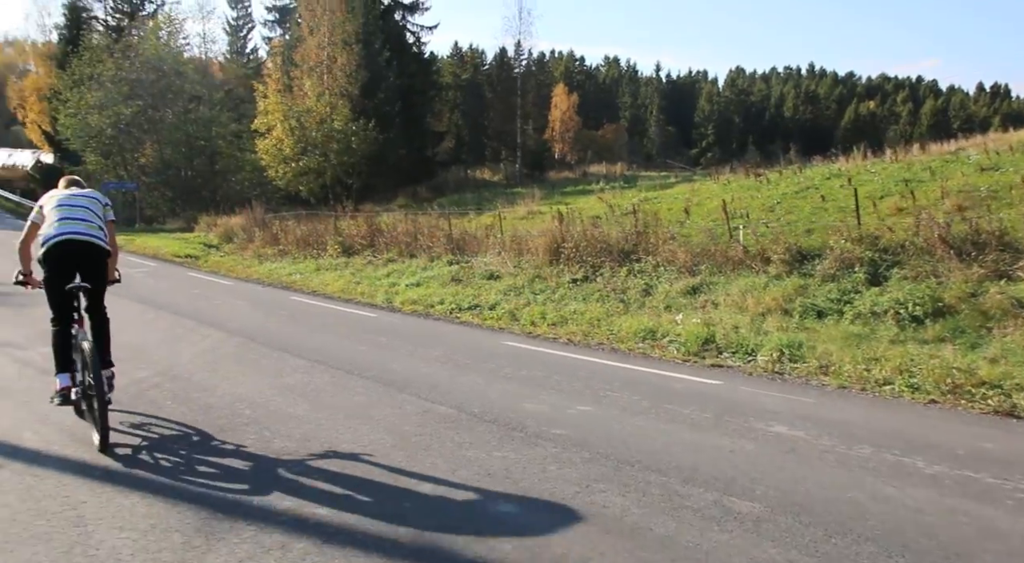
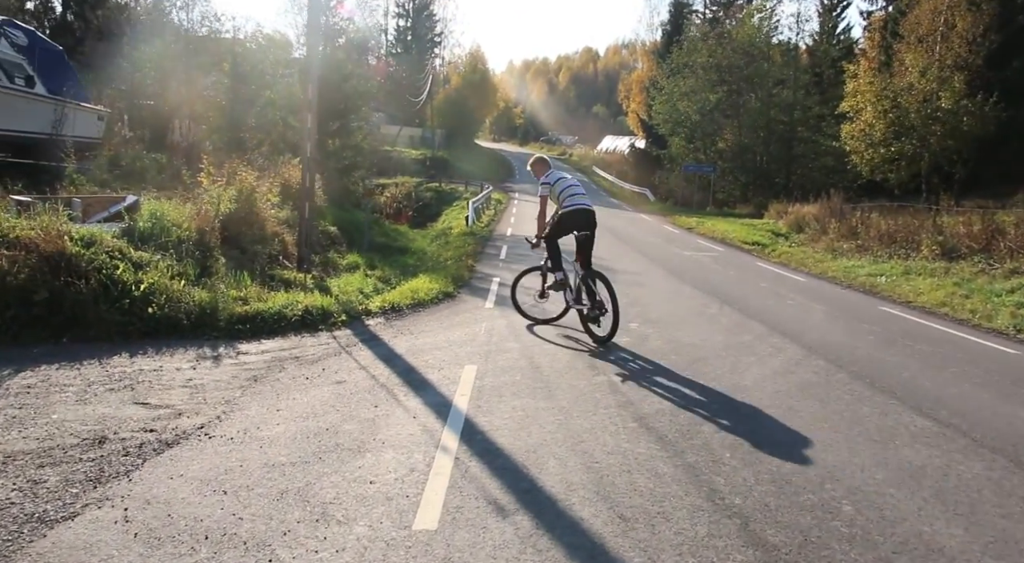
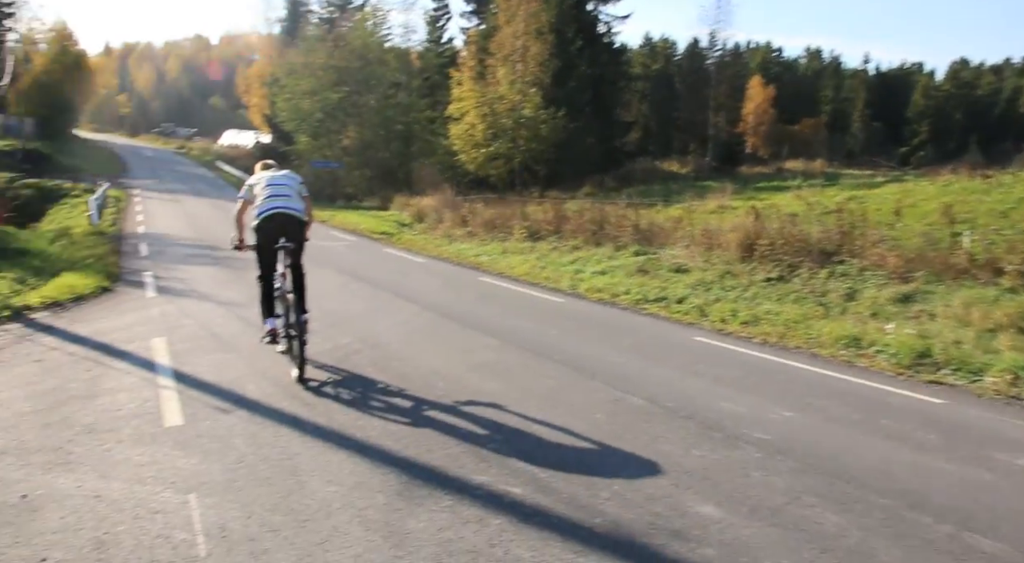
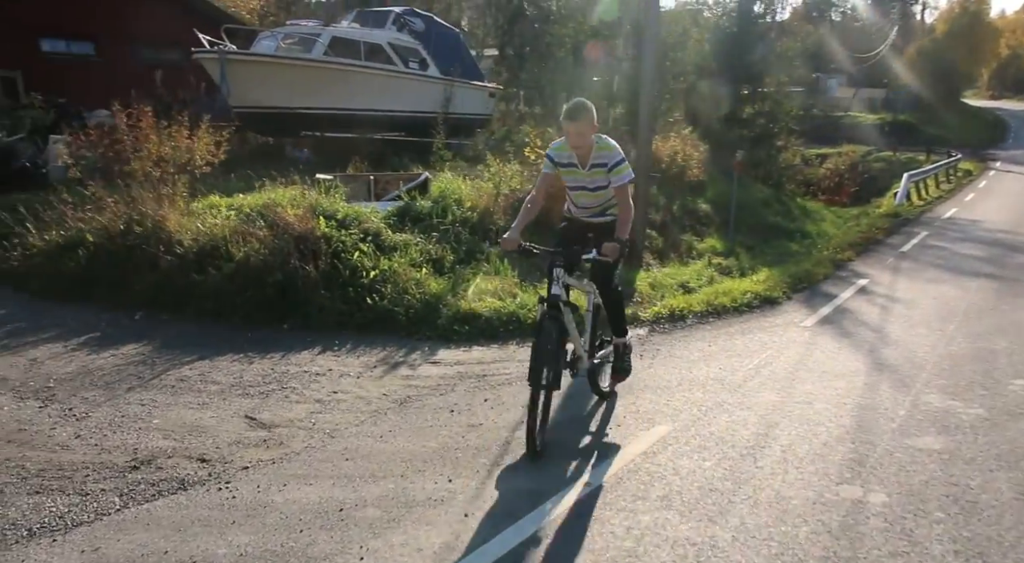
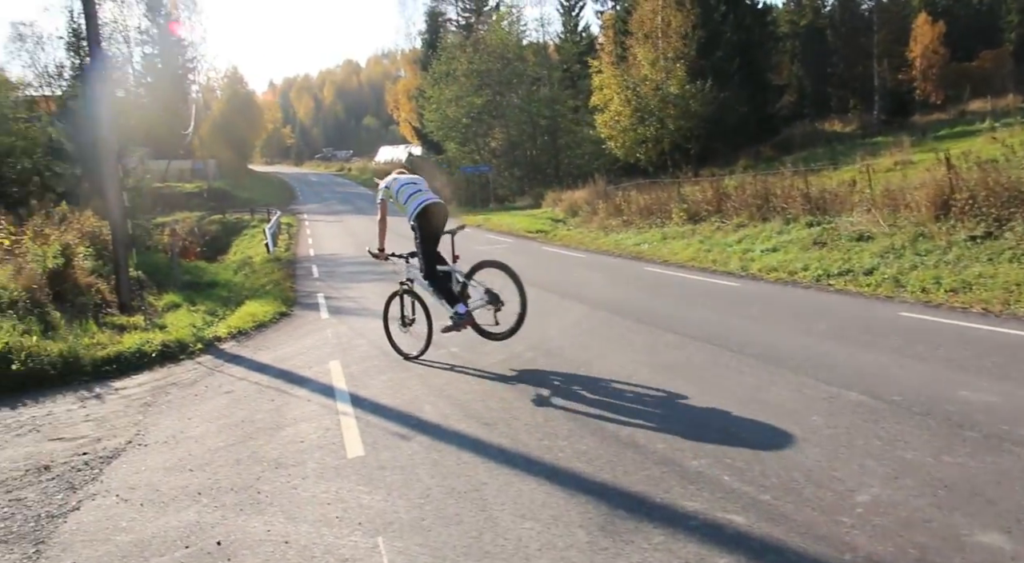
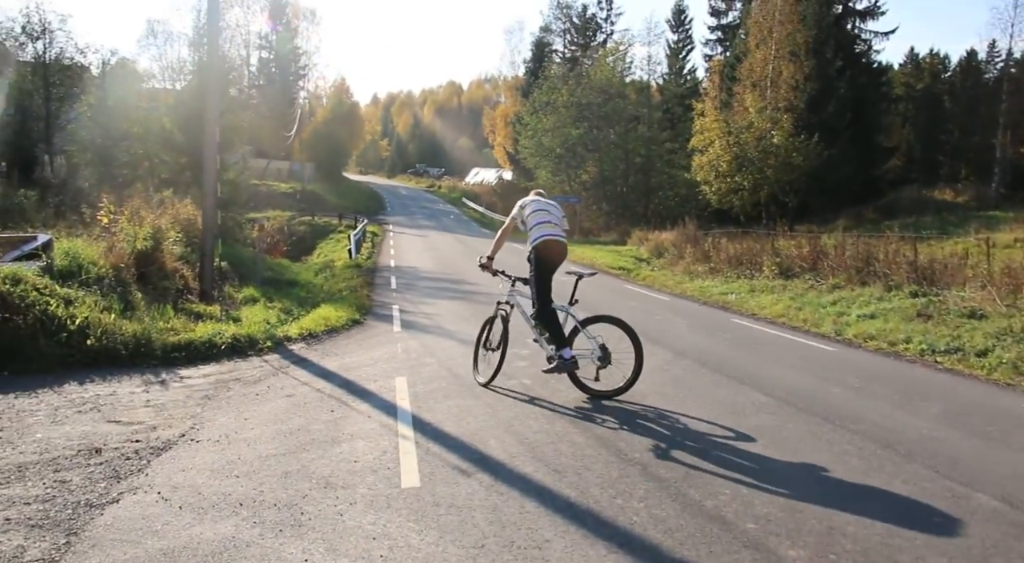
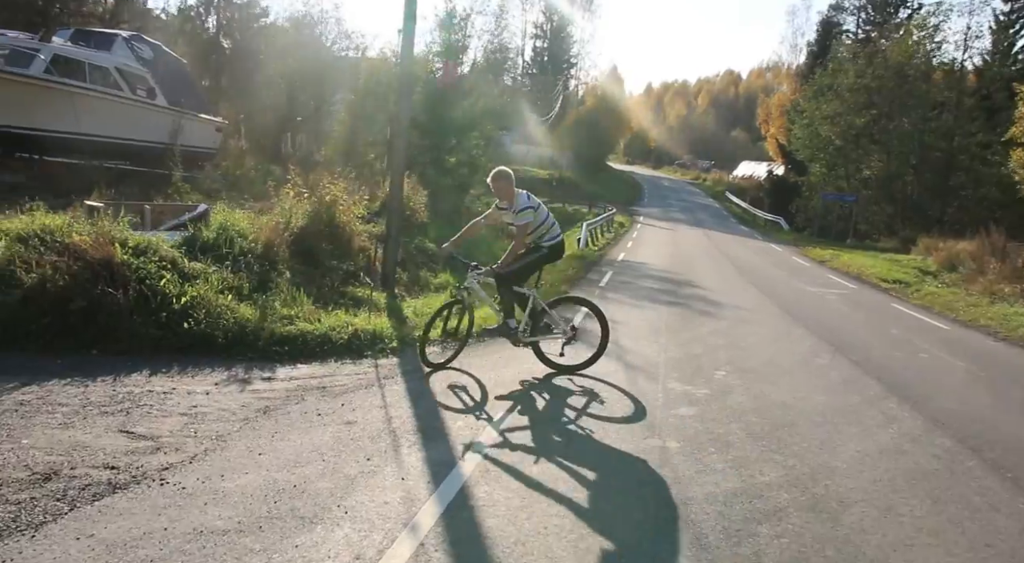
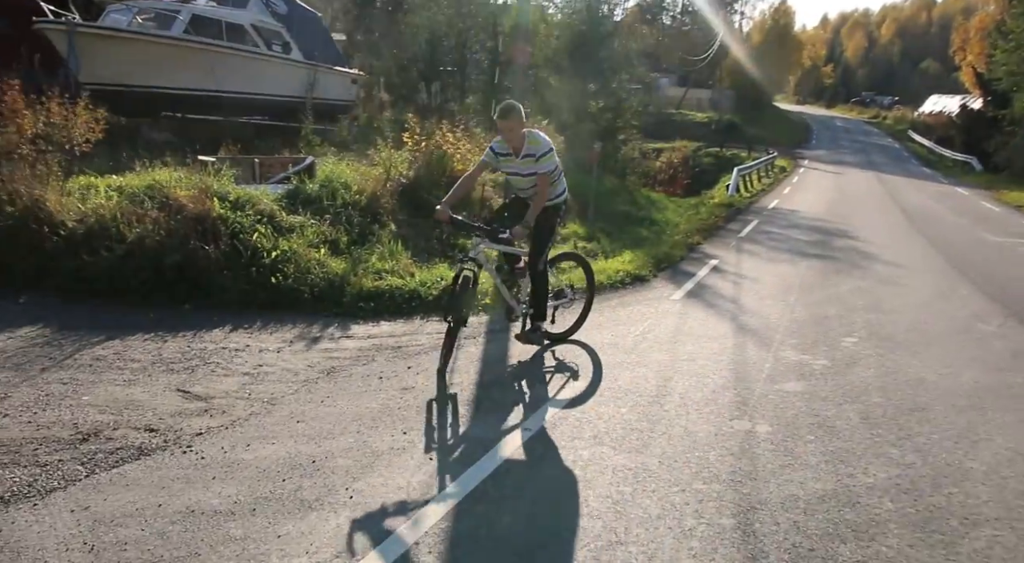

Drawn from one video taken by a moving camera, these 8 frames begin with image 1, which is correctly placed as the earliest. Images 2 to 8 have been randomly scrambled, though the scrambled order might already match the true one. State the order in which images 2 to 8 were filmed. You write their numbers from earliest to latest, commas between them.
3, 5, 6, 2, 7, 8, 4
